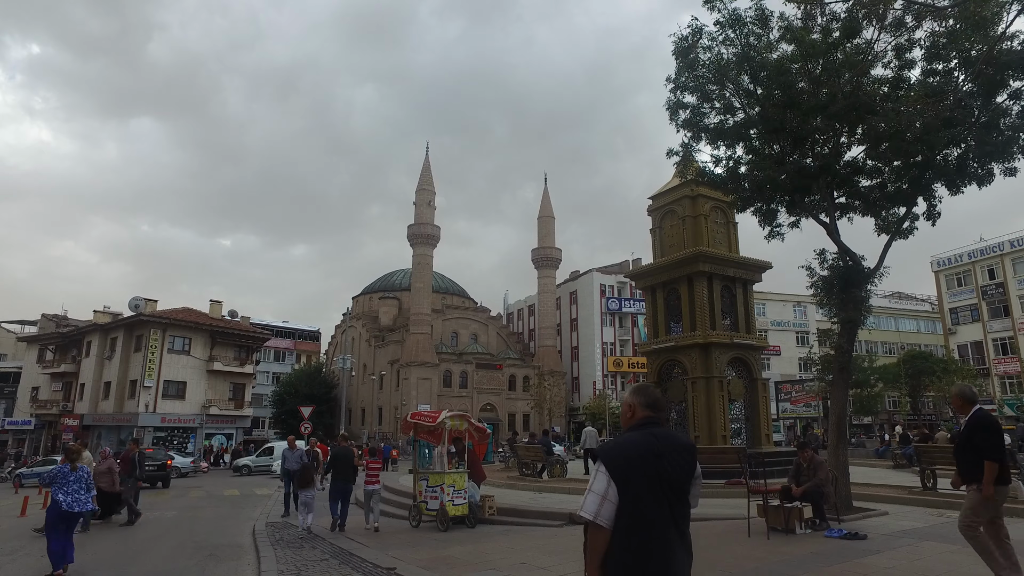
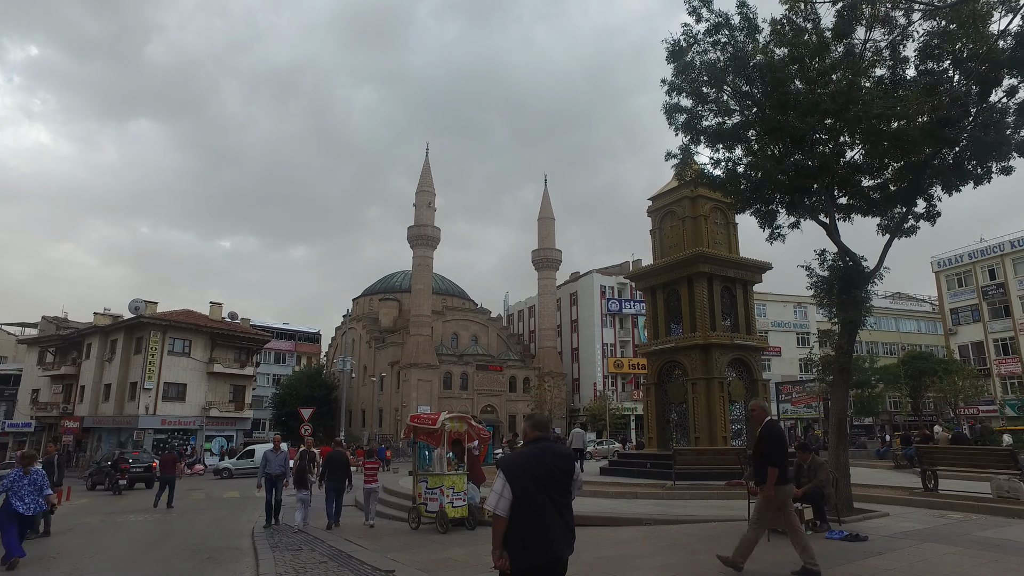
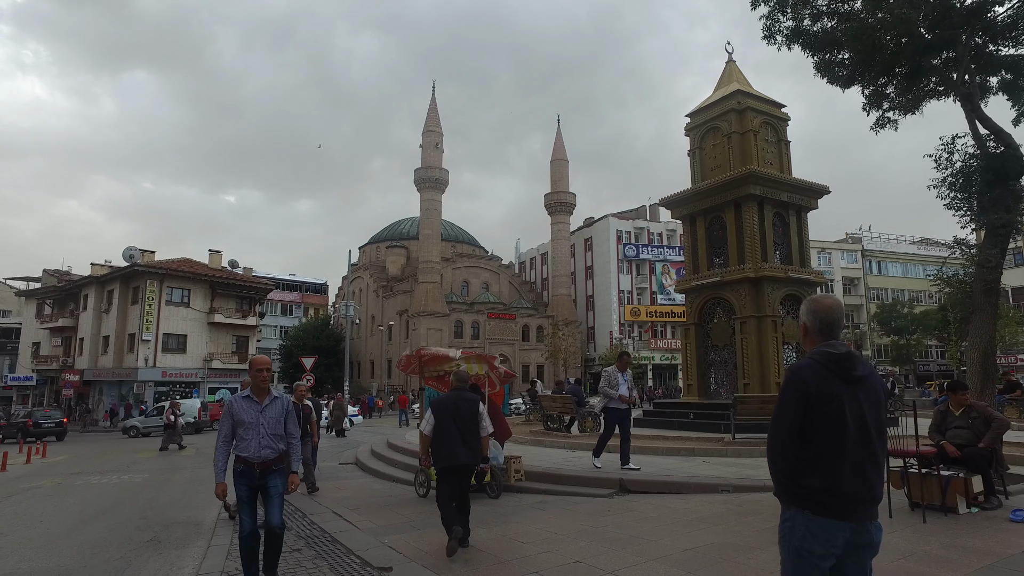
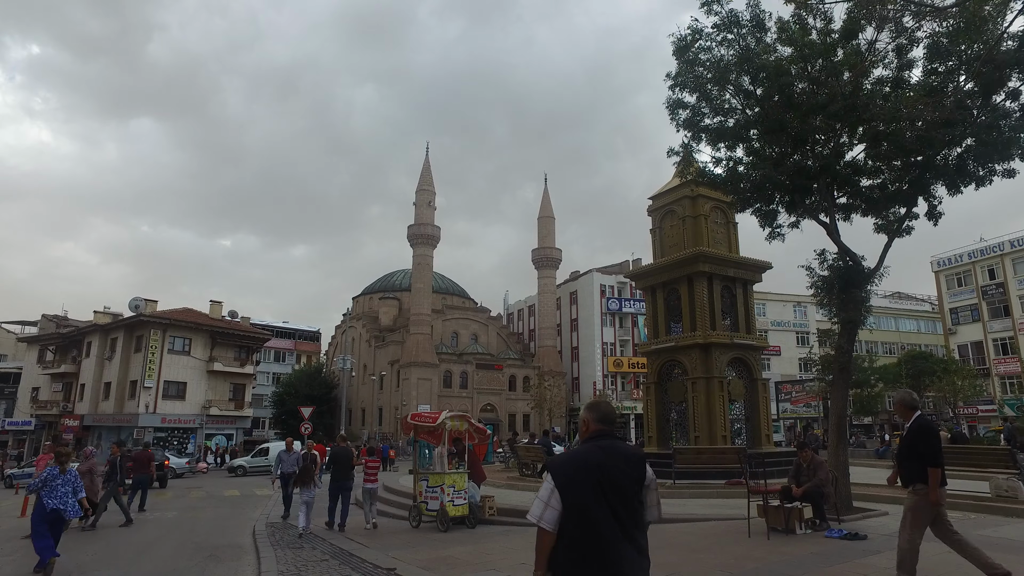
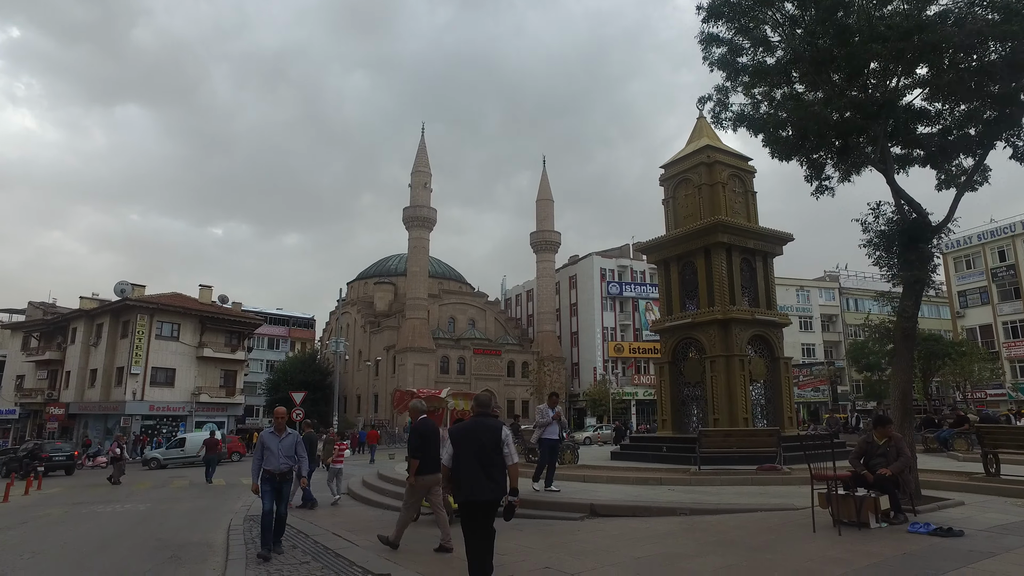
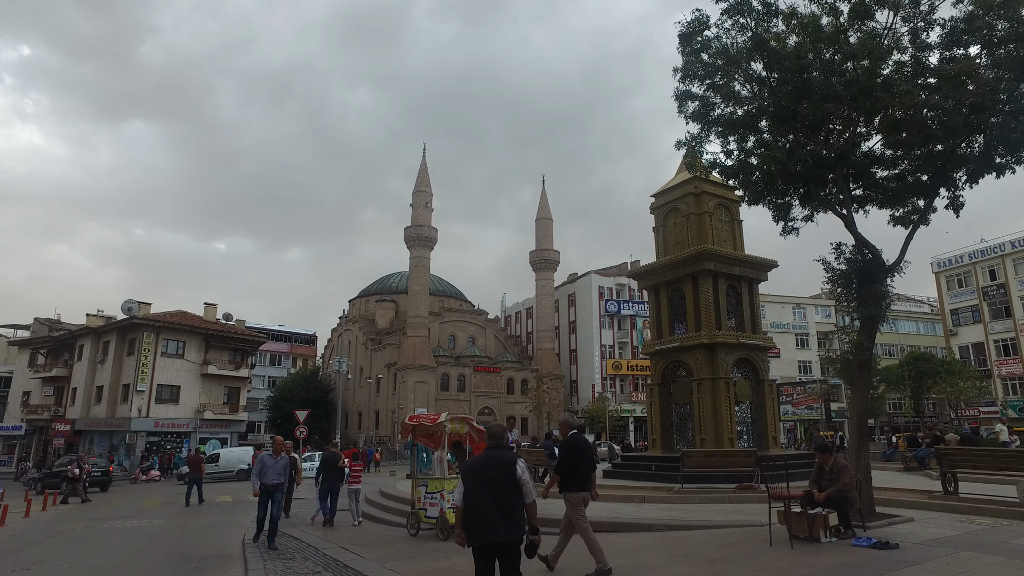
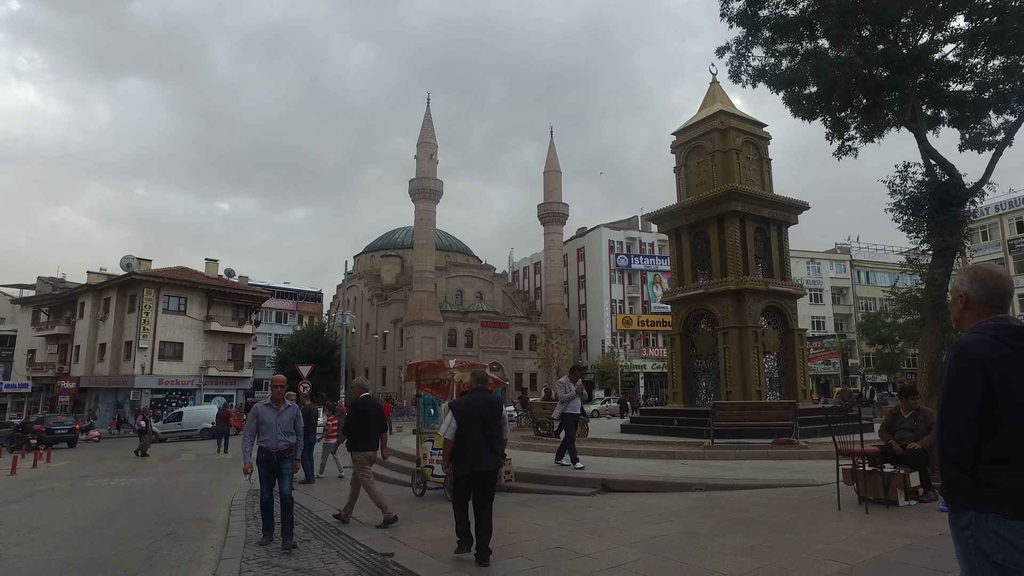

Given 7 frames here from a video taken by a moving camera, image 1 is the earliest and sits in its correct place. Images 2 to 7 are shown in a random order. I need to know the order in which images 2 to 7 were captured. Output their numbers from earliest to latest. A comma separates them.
4, 2, 6, 5, 7, 3
